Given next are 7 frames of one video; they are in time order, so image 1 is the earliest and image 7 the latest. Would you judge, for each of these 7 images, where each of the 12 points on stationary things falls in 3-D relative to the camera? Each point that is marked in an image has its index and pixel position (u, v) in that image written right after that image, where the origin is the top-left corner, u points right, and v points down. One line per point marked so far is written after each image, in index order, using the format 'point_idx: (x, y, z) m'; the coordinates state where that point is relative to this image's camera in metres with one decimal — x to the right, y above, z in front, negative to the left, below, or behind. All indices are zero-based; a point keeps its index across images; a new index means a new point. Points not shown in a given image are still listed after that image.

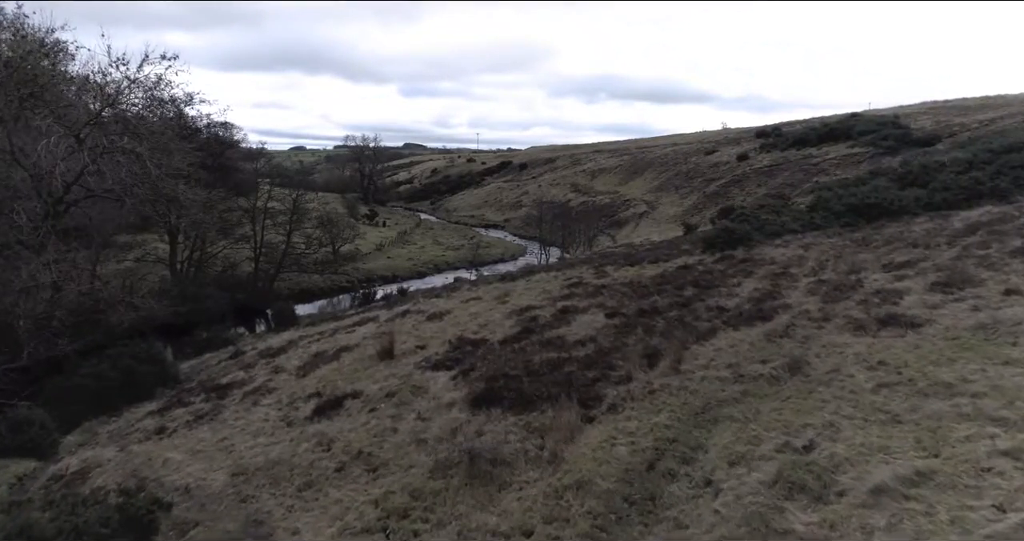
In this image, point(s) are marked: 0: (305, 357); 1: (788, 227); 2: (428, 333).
0: (-4.6, -1.9, +16.0) m
1: (+6.7, +1.0, +17.6) m
2: (-1.8, -1.3, +15.4) m
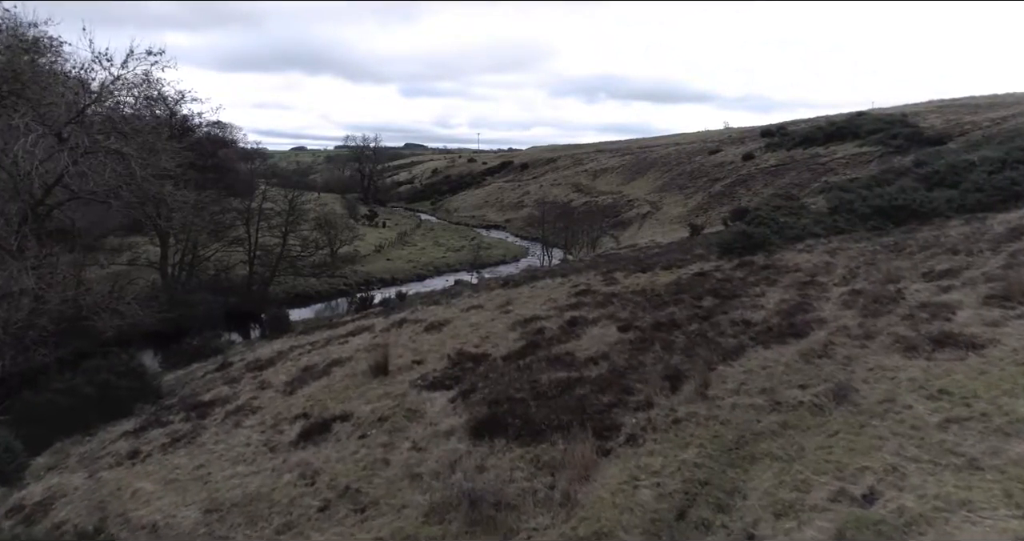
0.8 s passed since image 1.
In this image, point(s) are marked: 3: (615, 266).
0: (-4.5, -2.1, +14.9) m
1: (+6.8, +0.9, +16.5) m
2: (-1.7, -1.5, +14.3) m
3: (+2.7, +0.1, +19.1) m
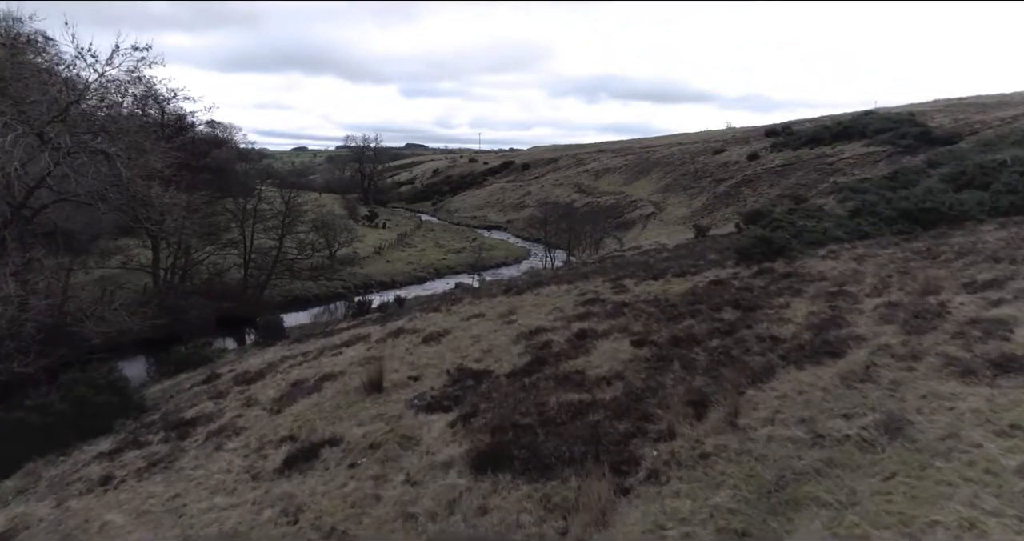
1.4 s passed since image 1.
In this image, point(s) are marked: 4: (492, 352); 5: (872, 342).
0: (-4.4, -2.2, +14.0) m
1: (+6.8, +0.8, +15.5) m
2: (-1.6, -1.6, +13.3) m
3: (+2.8, 0.0, +18.2) m
4: (-0.3, -1.4, +12.7) m
5: (+4.5, -0.9, +9.0) m
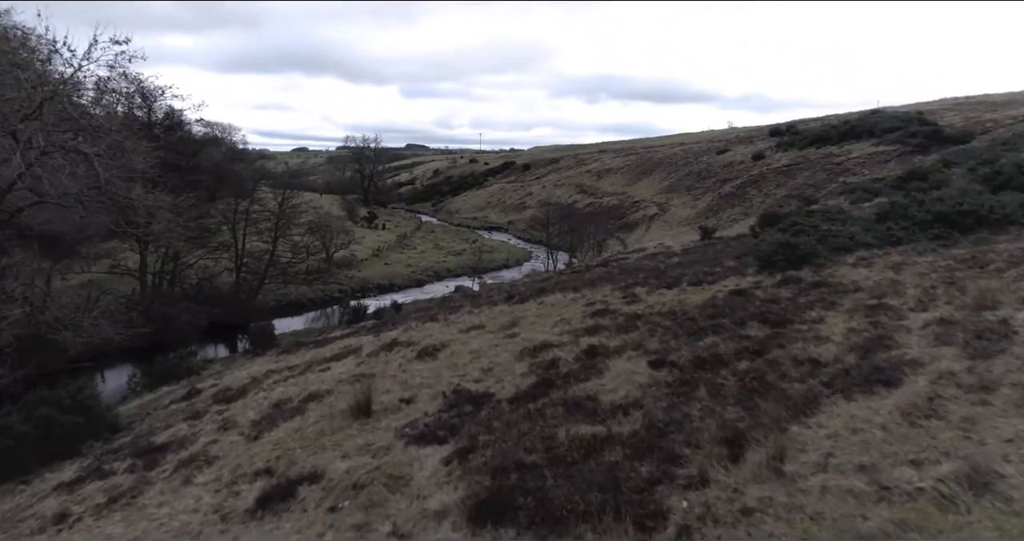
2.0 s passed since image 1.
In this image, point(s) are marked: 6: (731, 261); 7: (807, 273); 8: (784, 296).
0: (-4.4, -2.4, +12.8) m
1: (+6.9, +0.6, +14.3) m
2: (-1.6, -1.8, +12.1) m
3: (+2.8, -0.2, +17.0) m
4: (-0.3, -1.6, +11.5) m
5: (+4.5, -1.0, +7.8) m
6: (+4.9, +0.2, +16.0) m
7: (+5.3, 0.0, +13.0) m
8: (+4.5, -0.4, +12.0) m
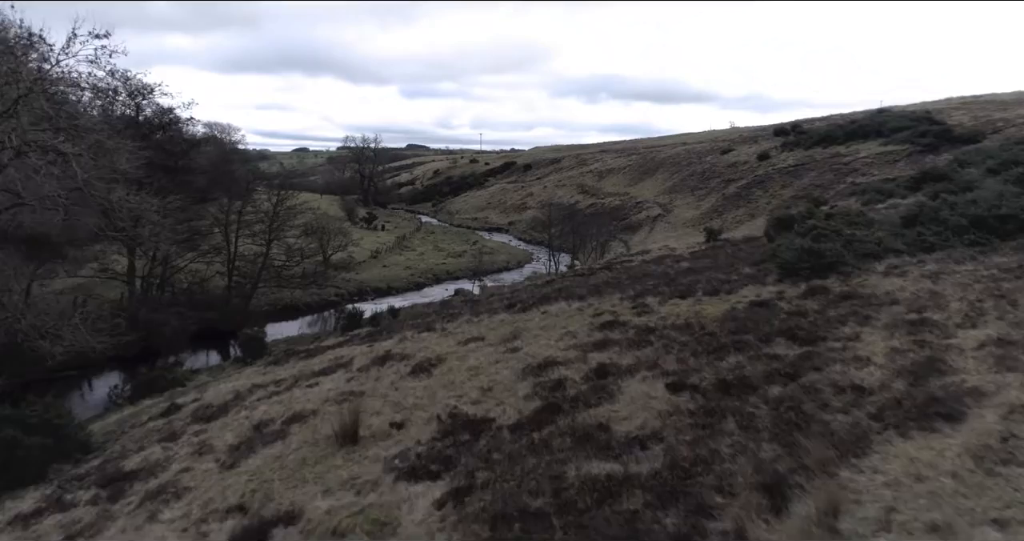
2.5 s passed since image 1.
0: (-4.4, -2.6, +11.8) m
1: (+6.9, +0.4, +13.3) m
2: (-1.6, -2.0, +11.1) m
3: (+2.9, -0.3, +15.9) m
4: (-0.3, -1.8, +10.5) m
5: (+4.5, -1.2, +6.7) m
6: (+4.9, +0.1, +15.0) m
7: (+5.3, -0.2, +11.9) m
8: (+4.5, -0.6, +10.9) m
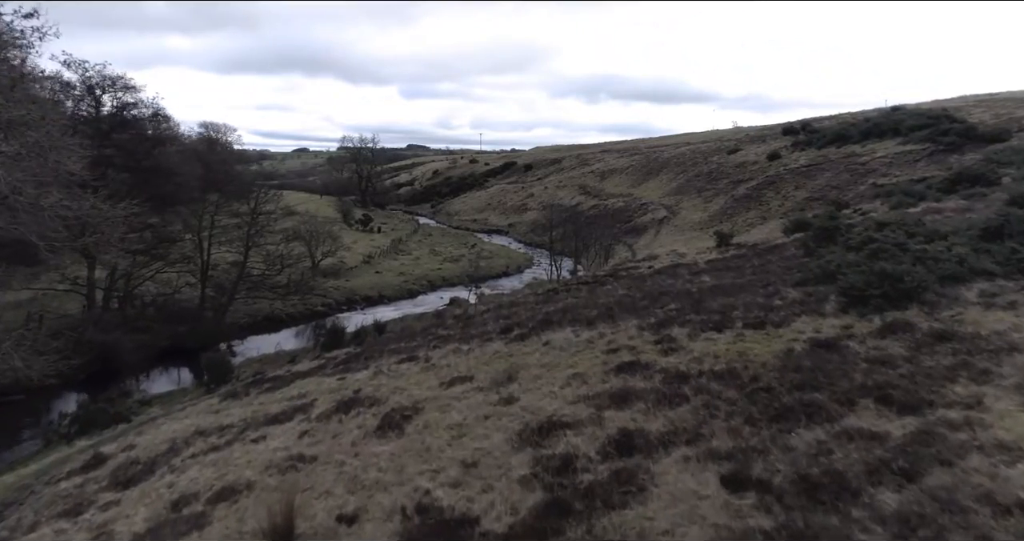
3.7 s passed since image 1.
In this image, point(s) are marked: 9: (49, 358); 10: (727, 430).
0: (-4.4, -3.0, +9.1) m
1: (+6.8, +0.1, +10.6) m
2: (-1.6, -2.4, +8.5) m
3: (+2.8, -0.7, +13.3) m
4: (-0.4, -2.1, +7.9) m
5: (+4.4, -1.6, +4.1) m
6: (+4.8, -0.3, +12.4) m
7: (+5.2, -0.6, +9.3) m
8: (+4.4, -1.0, +8.3) m
9: (-12.5, -2.4, +19.4) m
10: (+2.2, -1.6, +7.4) m
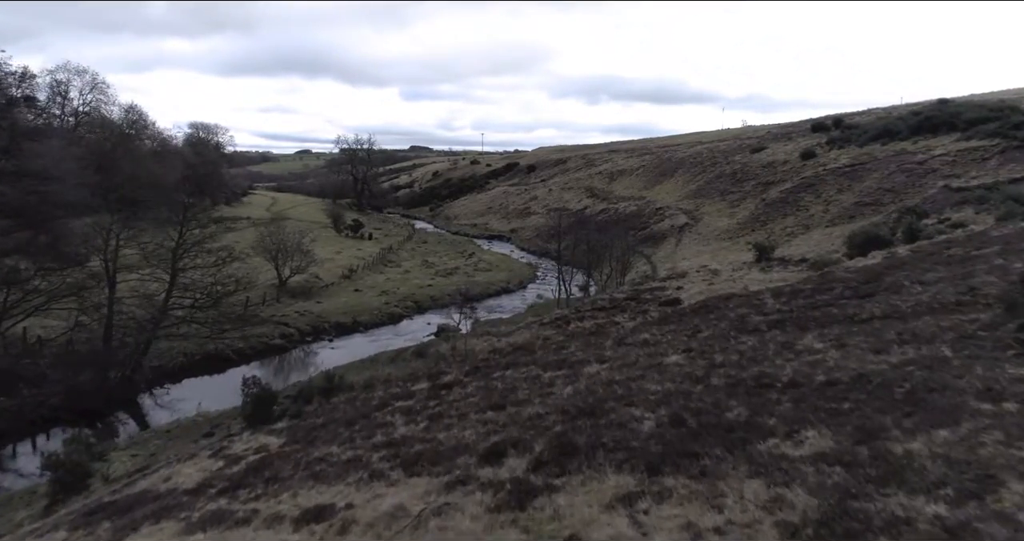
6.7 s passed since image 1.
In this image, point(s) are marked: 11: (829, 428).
0: (-4.6, -3.9, +2.4) m
1: (+6.7, -0.9, +3.8) m
2: (-1.8, -3.3, +1.7) m
3: (+2.7, -1.7, +6.5) m
4: (-0.5, -3.1, +1.1) m
5: (+4.3, -2.5, -2.7) m
6: (+4.7, -1.3, +5.6) m
7: (+5.1, -1.5, +2.5) m
8: (+4.3, -1.9, +1.5) m
9: (-12.5, -3.4, +12.7) m
10: (+2.1, -2.5, +0.6) m
11: (+3.2, -1.6, +7.3) m
